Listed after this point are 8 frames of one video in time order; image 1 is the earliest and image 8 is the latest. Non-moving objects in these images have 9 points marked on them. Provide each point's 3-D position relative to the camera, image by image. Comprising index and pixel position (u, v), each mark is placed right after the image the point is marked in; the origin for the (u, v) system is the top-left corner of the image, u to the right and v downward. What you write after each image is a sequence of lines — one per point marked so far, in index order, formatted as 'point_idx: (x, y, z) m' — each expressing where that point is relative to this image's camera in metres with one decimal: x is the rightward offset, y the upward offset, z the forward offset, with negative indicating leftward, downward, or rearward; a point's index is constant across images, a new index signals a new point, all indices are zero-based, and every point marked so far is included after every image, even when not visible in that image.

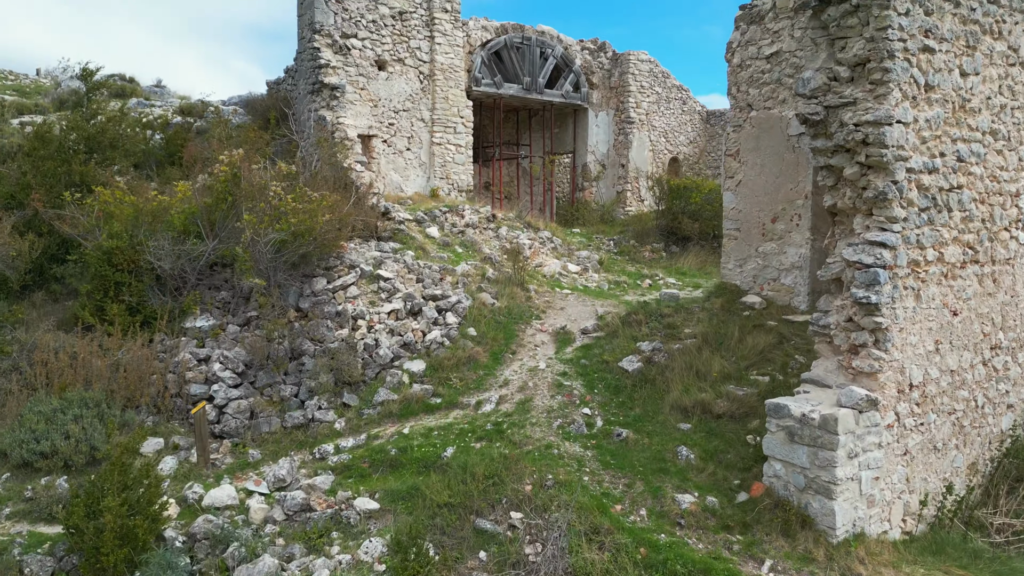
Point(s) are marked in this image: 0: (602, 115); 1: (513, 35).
0: (+1.5, +2.9, +12.1) m
1: (0.0, +3.8, +10.8) m
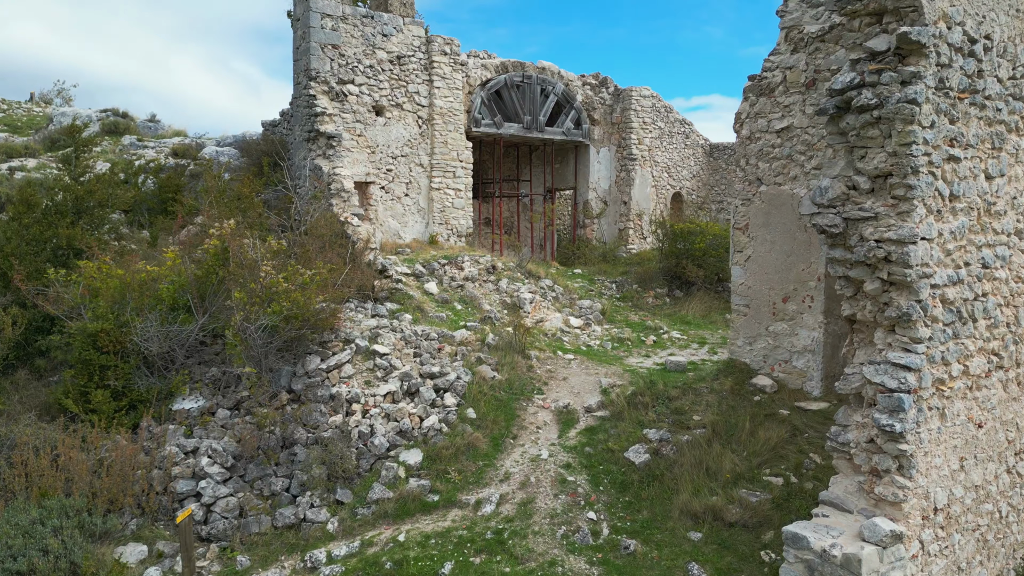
0: (+1.5, +2.3, +11.9) m
1: (0.0, +3.2, +10.6) m
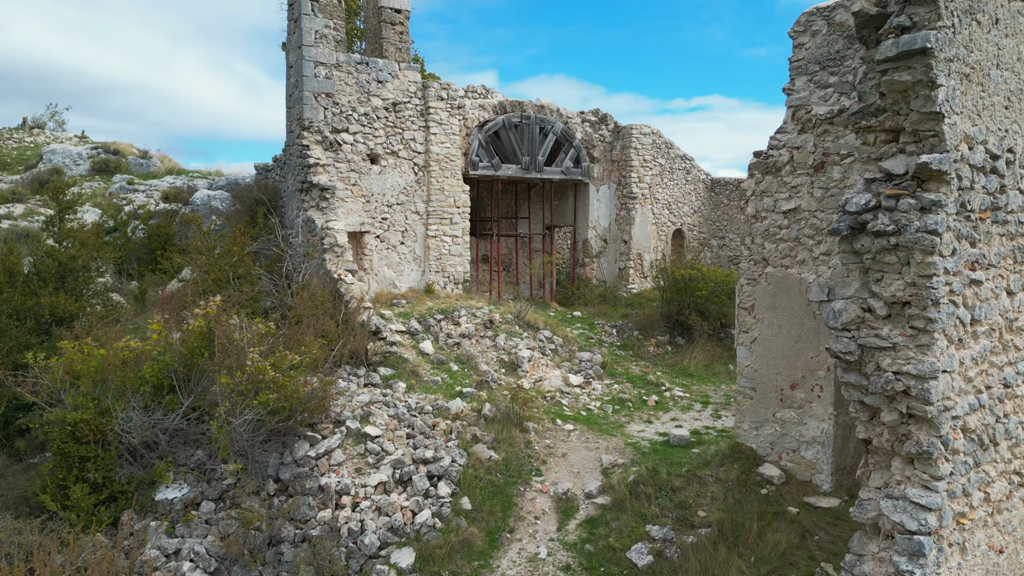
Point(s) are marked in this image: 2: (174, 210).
0: (+1.5, +1.6, +11.7) m
1: (0.0, +2.5, +10.4) m
2: (-4.5, +1.0, +9.6) m
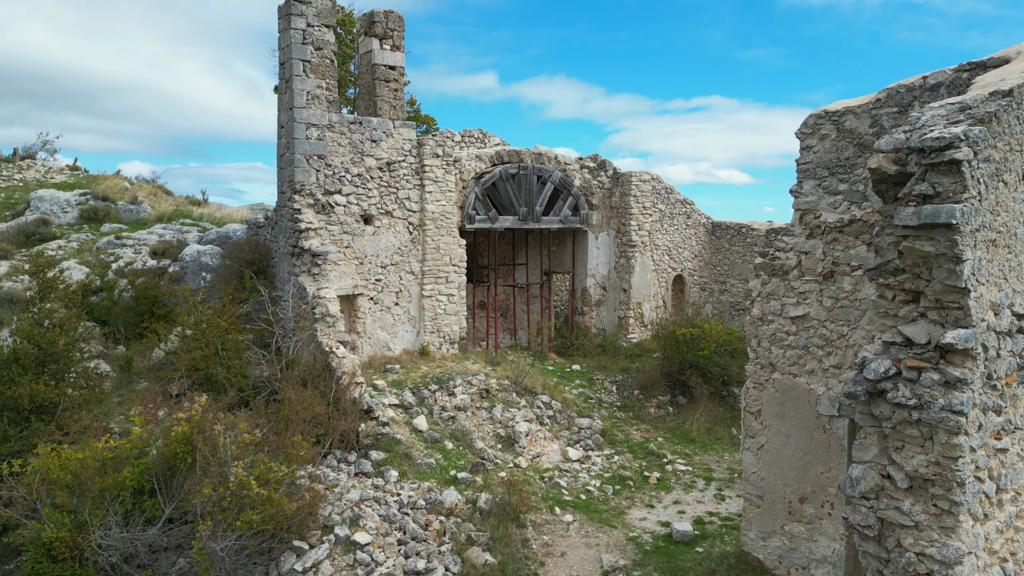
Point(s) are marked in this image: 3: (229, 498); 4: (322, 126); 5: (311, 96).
0: (+1.5, +0.8, +11.5) m
1: (-0.1, +1.8, +10.2) m
2: (-4.6, +0.3, +9.4) m
3: (-1.9, -1.4, +4.9) m
4: (-2.2, +1.9, +8.2) m
5: (-2.3, +2.2, +8.1) m
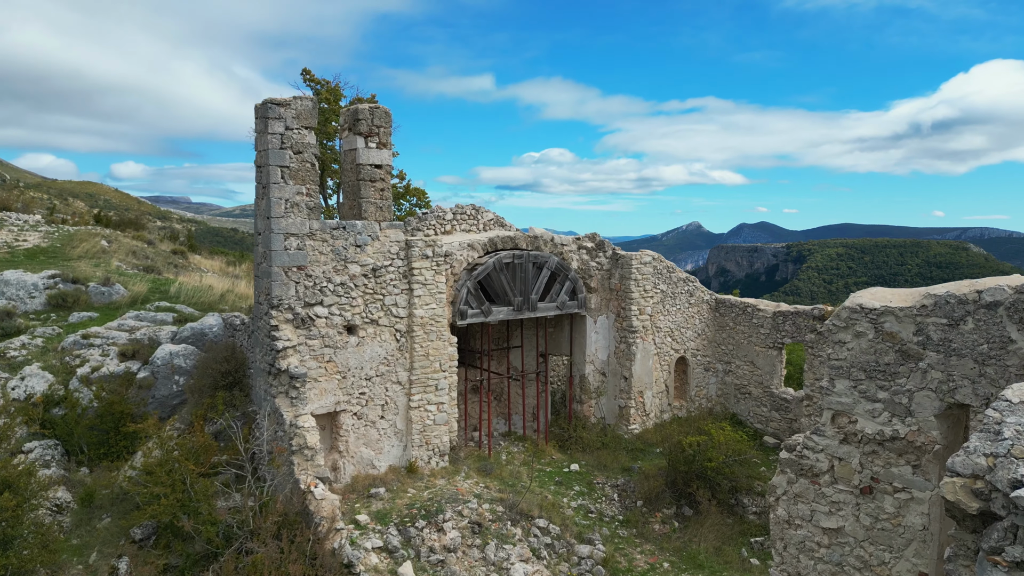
0: (+1.4, -0.5, +10.9) m
1: (-0.1, +0.5, +9.7) m
2: (-4.6, -1.0, +8.7) m
3: (-2.0, -2.7, +4.3) m
4: (-2.2, +0.6, +7.6) m
5: (-2.3, +0.9, +7.5) m
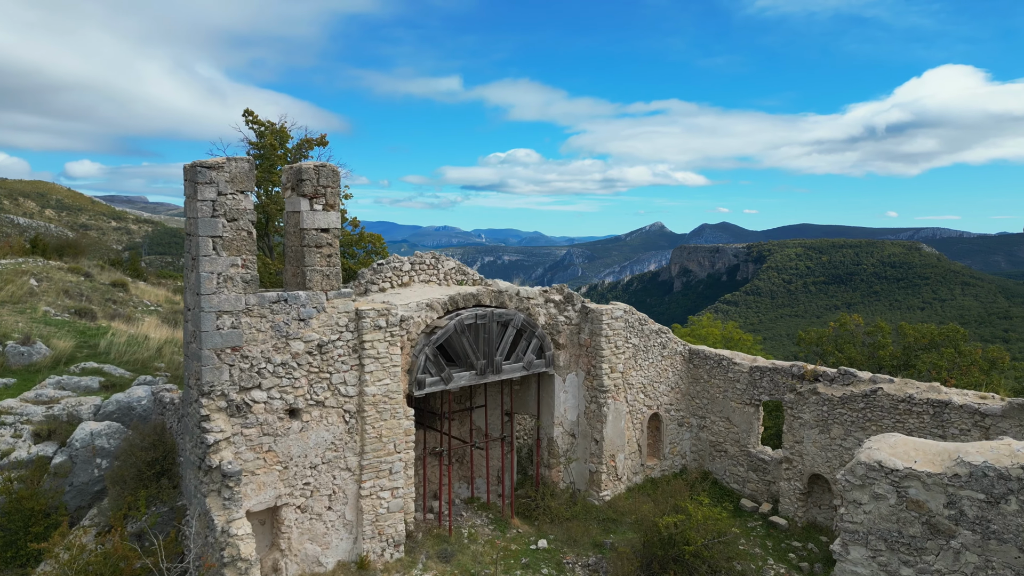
0: (+0.8, -1.3, +10.2) m
1: (-0.6, -0.3, +8.9) m
2: (-5.0, -1.8, +7.8) m
3: (-2.2, -3.5, +3.5) m
4: (-2.6, -0.2, +6.8) m
5: (-2.7, +0.1, +6.7) m
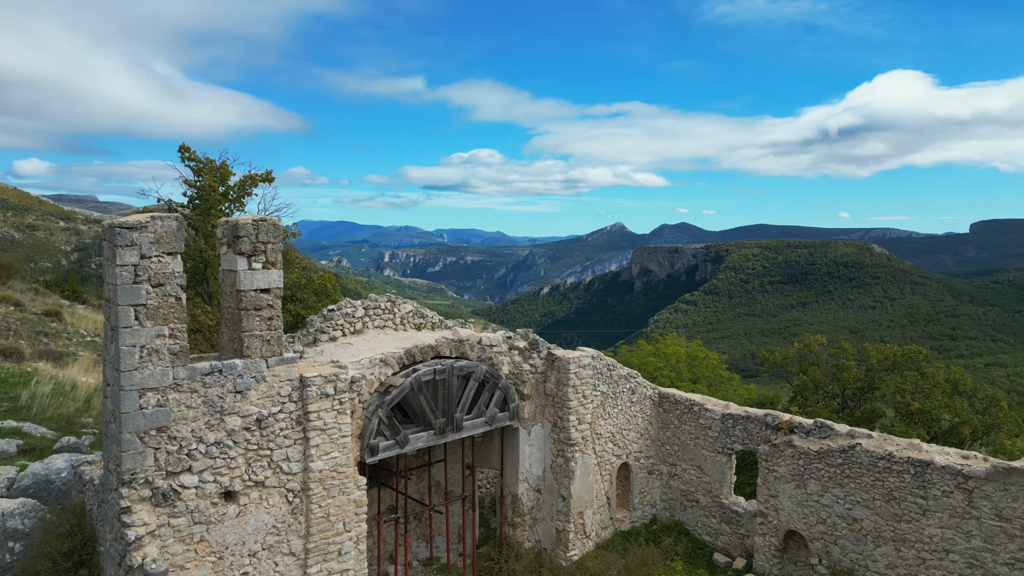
0: (+0.3, -1.9, +9.7) m
1: (-1.1, -0.9, +8.3) m
2: (-5.4, -2.5, +6.9) m
3: (-2.3, -4.1, +2.8) m
4: (-2.9, -0.9, +6.0) m
5: (-3.0, -0.5, +5.9) m
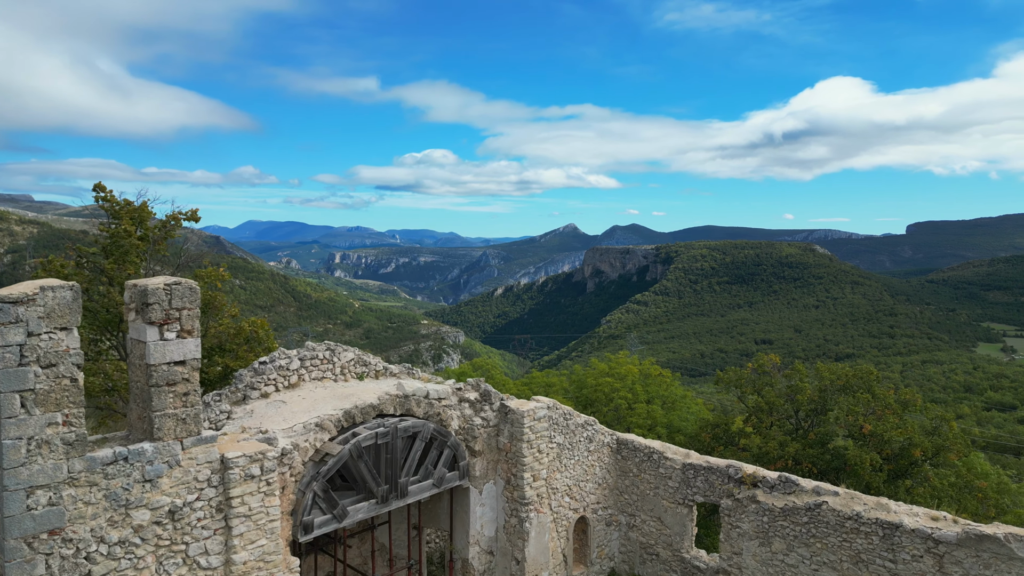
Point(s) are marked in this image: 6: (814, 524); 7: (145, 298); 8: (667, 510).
0: (-0.3, -2.5, +9.0) m
1: (-1.6, -1.5, +7.6) m
2: (-5.9, -3.1, +5.9) m
3: (-2.5, -4.7, +2.0) m
4: (-3.3, -1.4, +5.2) m
5: (-3.4, -1.1, +5.1) m
6: (+3.5, -2.7, +8.2) m
7: (-2.9, -0.1, +5.7) m
8: (+2.1, -3.0, +9.7) m
